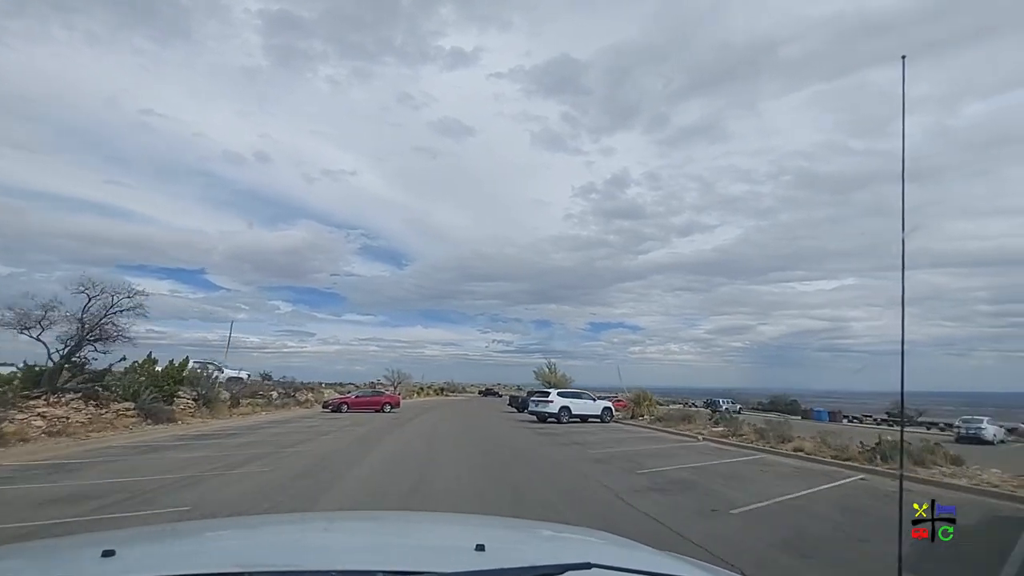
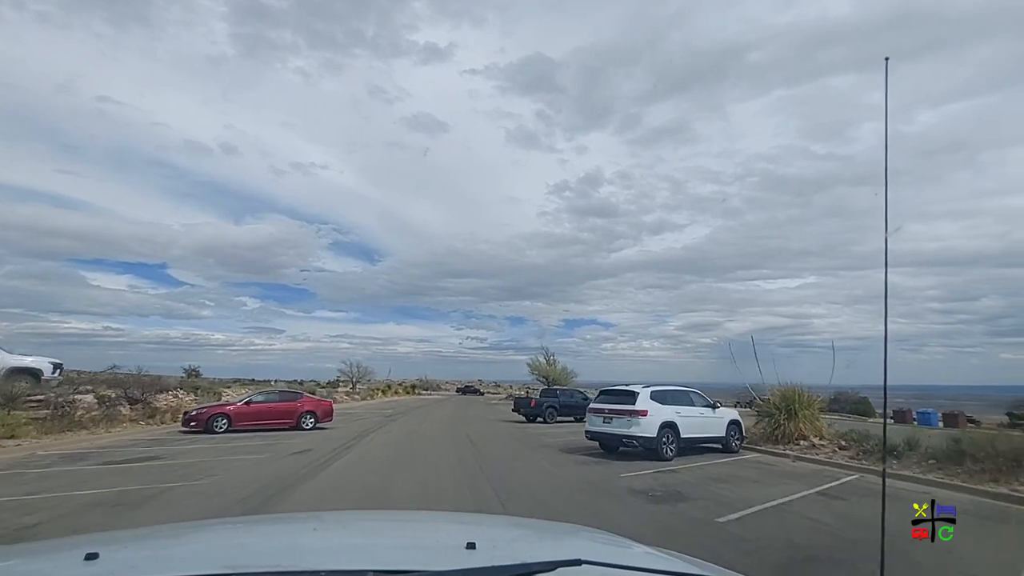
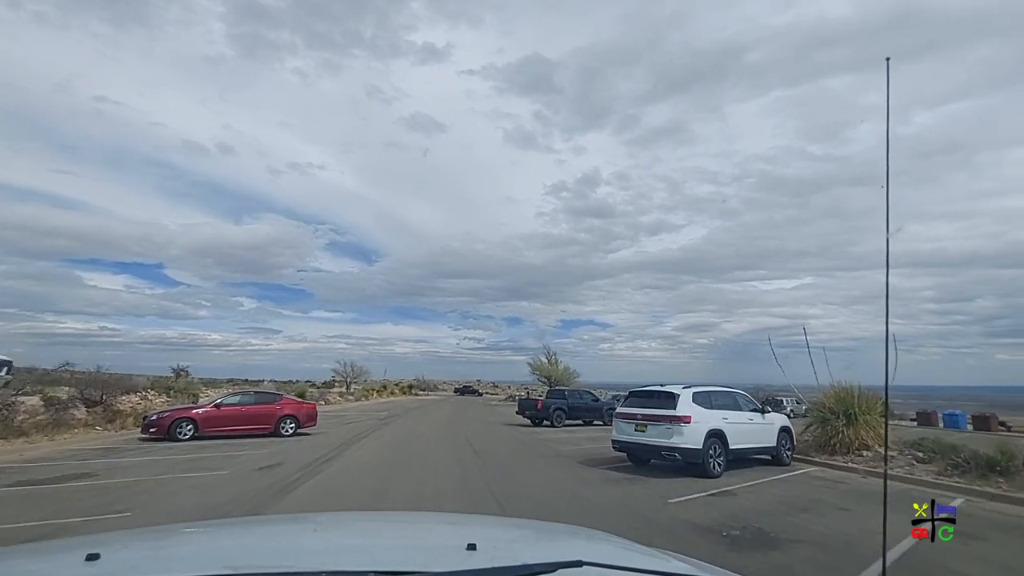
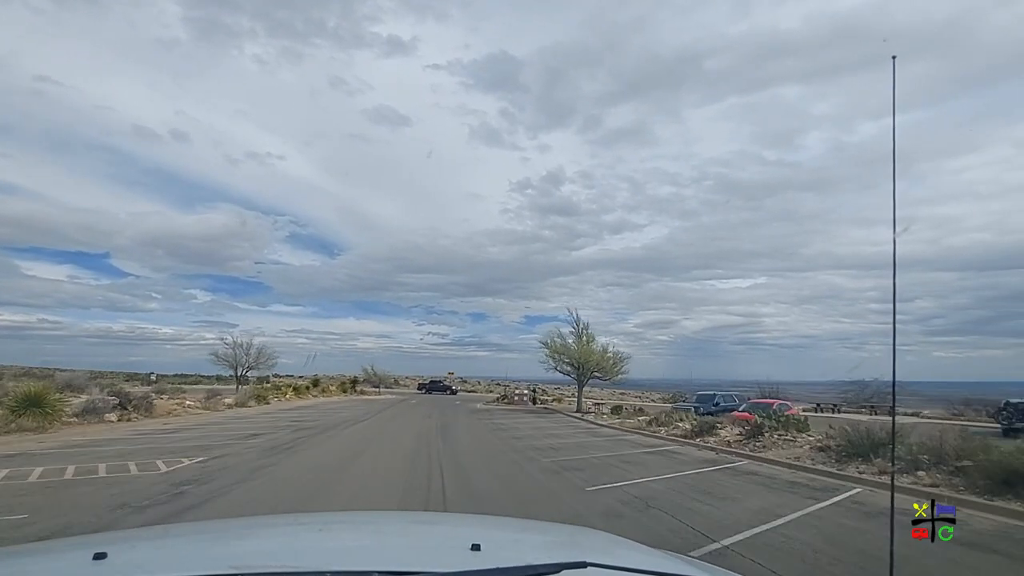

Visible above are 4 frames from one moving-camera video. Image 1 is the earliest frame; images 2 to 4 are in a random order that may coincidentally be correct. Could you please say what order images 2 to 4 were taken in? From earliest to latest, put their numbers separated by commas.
2, 3, 4
